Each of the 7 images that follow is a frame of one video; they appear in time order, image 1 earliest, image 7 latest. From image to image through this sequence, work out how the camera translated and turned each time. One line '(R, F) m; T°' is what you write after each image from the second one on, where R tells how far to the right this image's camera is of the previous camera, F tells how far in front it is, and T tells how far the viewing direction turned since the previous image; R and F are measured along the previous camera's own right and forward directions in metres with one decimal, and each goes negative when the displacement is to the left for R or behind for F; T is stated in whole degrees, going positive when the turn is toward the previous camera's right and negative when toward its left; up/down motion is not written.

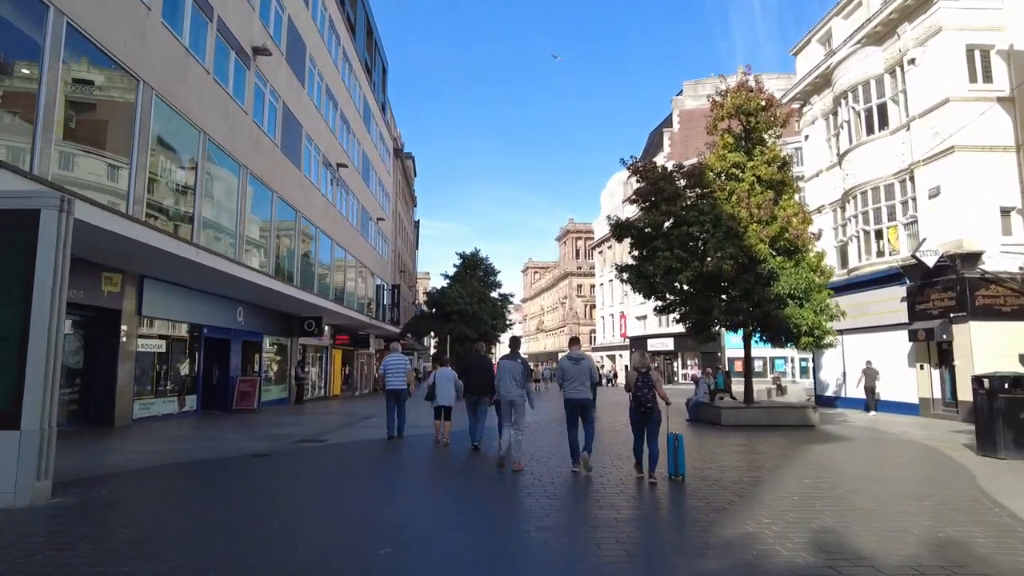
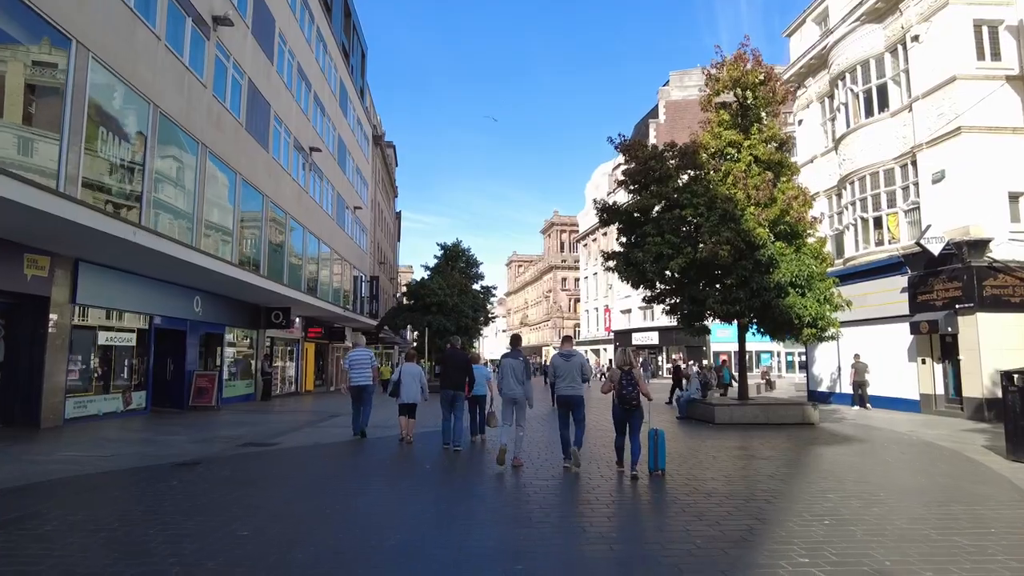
(+0.1, +1.2) m; +1°
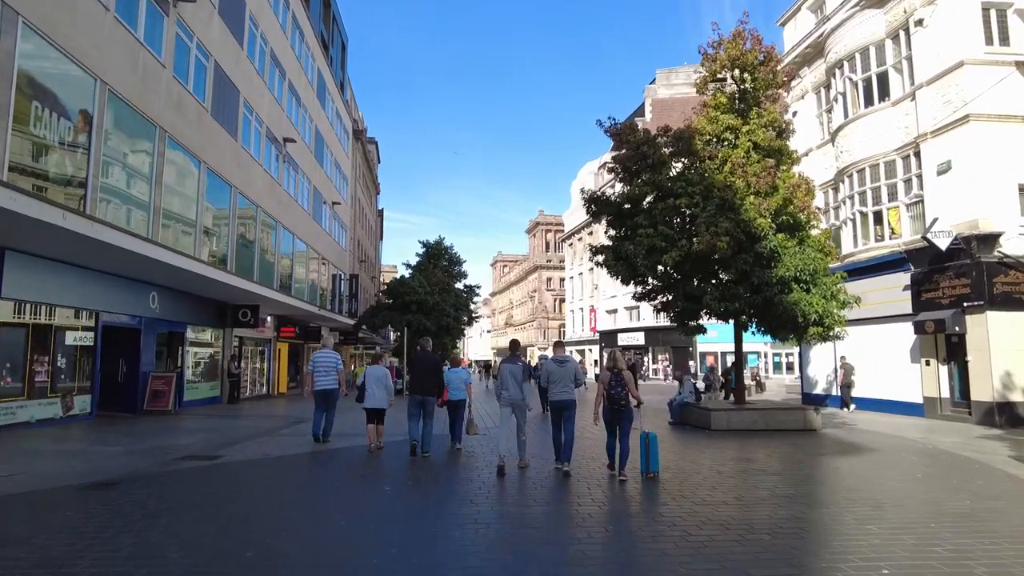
(+0.1, +1.1) m; +1°
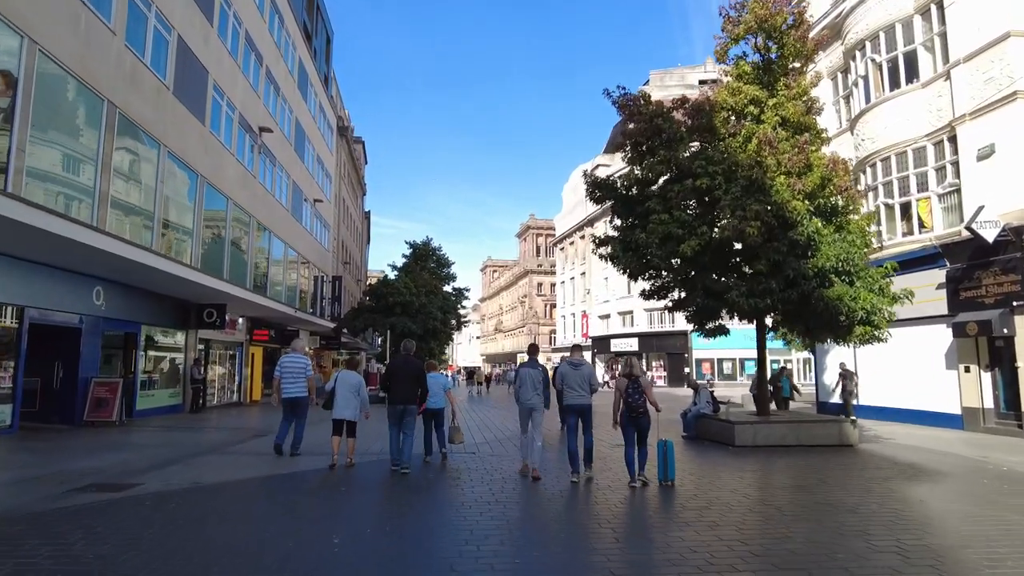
(-0.1, +1.8) m; +1°
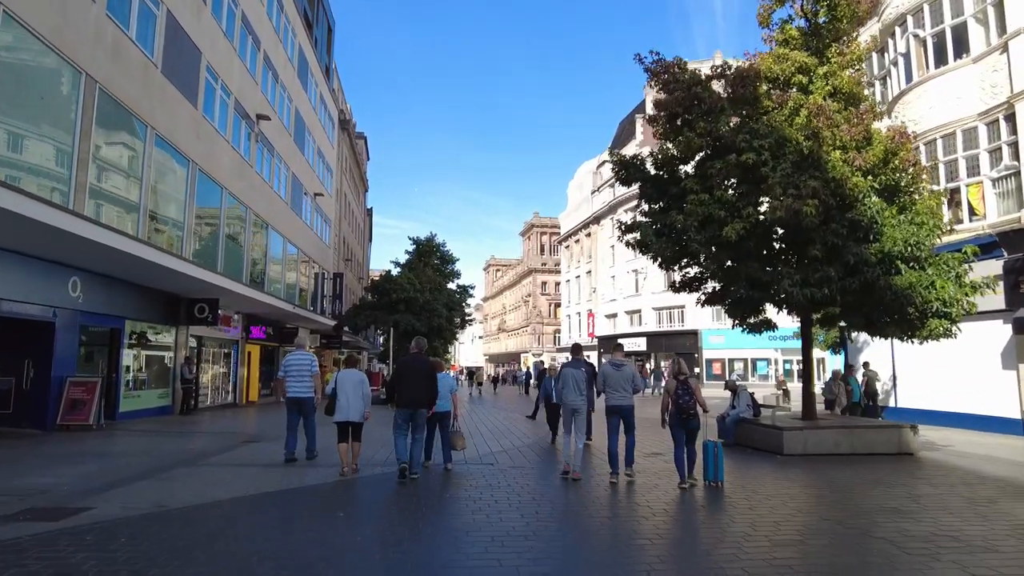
(-0.3, +1.3) m; 0°
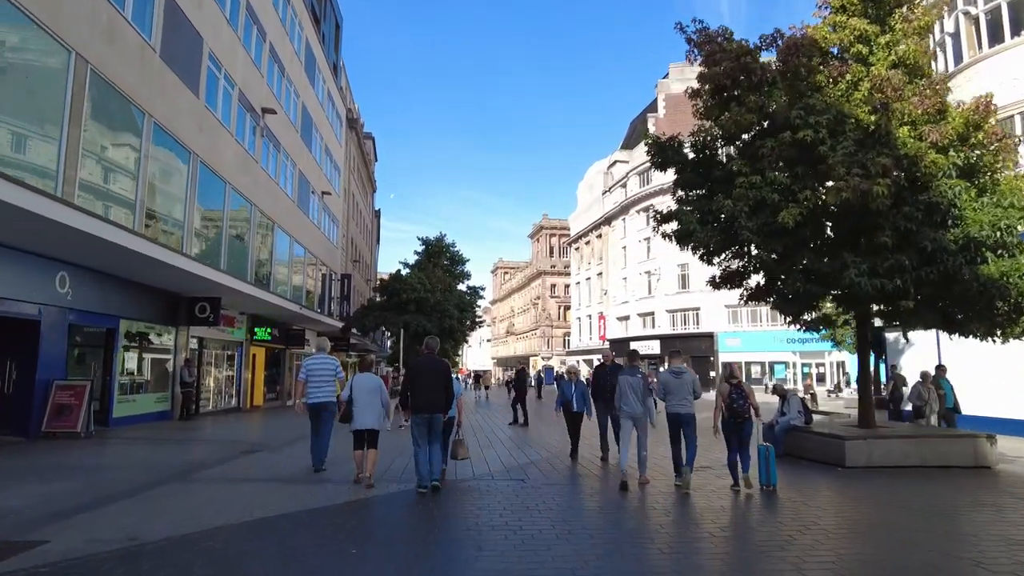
(-0.3, +1.0) m; -1°
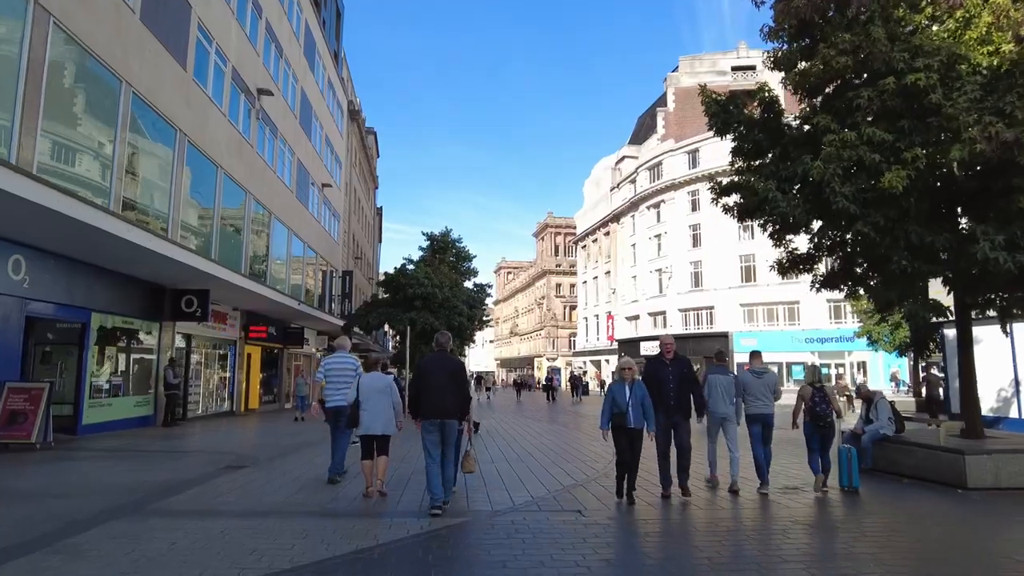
(-0.5, +1.7) m; 0°
